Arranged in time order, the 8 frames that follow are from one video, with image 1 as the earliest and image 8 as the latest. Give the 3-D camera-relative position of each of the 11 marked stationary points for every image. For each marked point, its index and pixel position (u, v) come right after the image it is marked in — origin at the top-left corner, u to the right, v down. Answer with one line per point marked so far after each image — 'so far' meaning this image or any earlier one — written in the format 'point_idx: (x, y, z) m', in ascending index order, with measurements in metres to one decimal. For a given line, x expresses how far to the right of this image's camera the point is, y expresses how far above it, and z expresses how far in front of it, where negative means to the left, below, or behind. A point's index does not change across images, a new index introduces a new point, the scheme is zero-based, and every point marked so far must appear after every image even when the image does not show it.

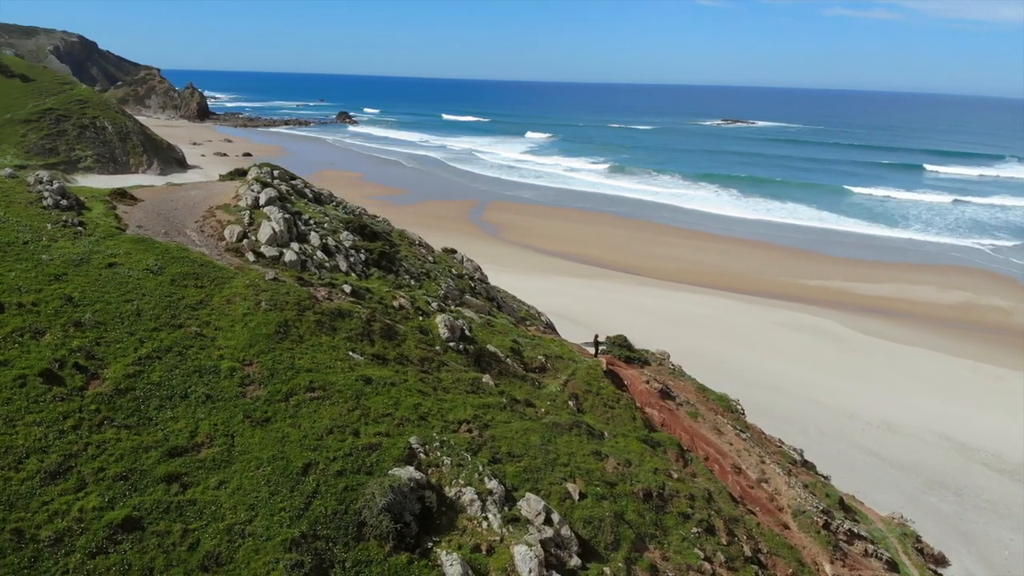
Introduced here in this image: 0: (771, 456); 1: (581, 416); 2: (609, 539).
0: (+5.0, -3.3, +11.5) m
1: (+1.1, -2.1, +9.6) m
2: (+1.2, -3.0, +7.1) m
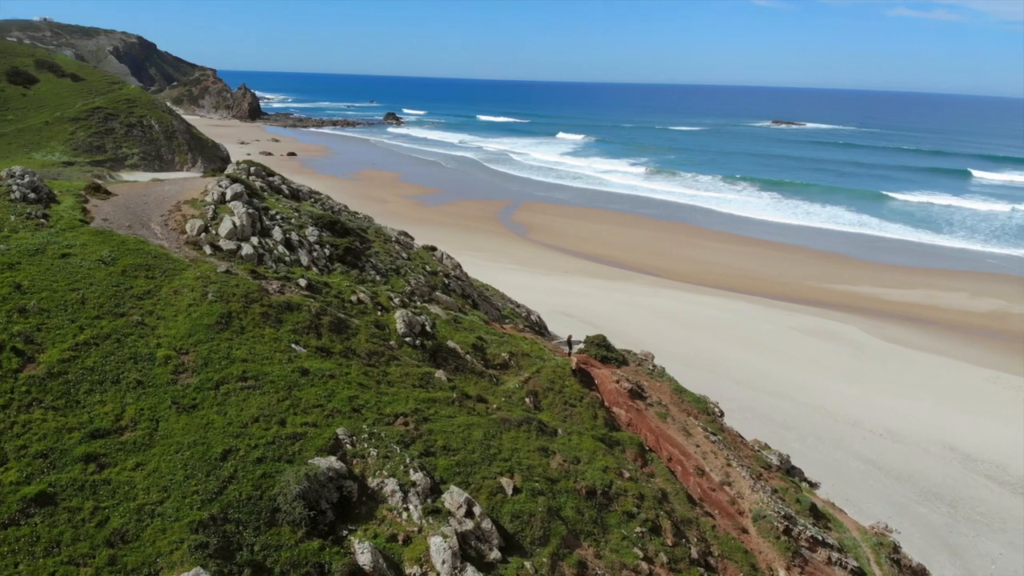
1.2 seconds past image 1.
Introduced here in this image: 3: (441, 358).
0: (+4.3, -3.3, +11.4) m
1: (+0.4, -2.0, +9.6) m
2: (+0.3, -3.0, +7.1) m
3: (-1.2, -1.1, +9.5) m
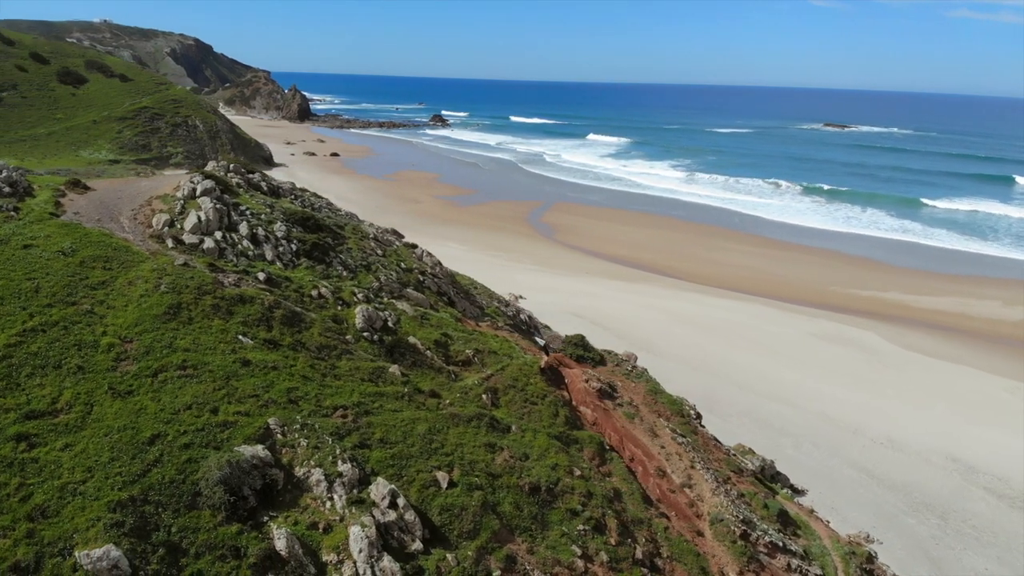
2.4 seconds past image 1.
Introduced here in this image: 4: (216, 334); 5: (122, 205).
0: (+3.7, -3.3, +11.2) m
1: (-0.3, -2.0, +9.6) m
2: (-0.5, -2.9, +7.2) m
3: (-1.9, -1.1, +9.7) m
4: (-3.9, -0.6, +7.9) m
5: (-6.5, +1.4, +9.9) m
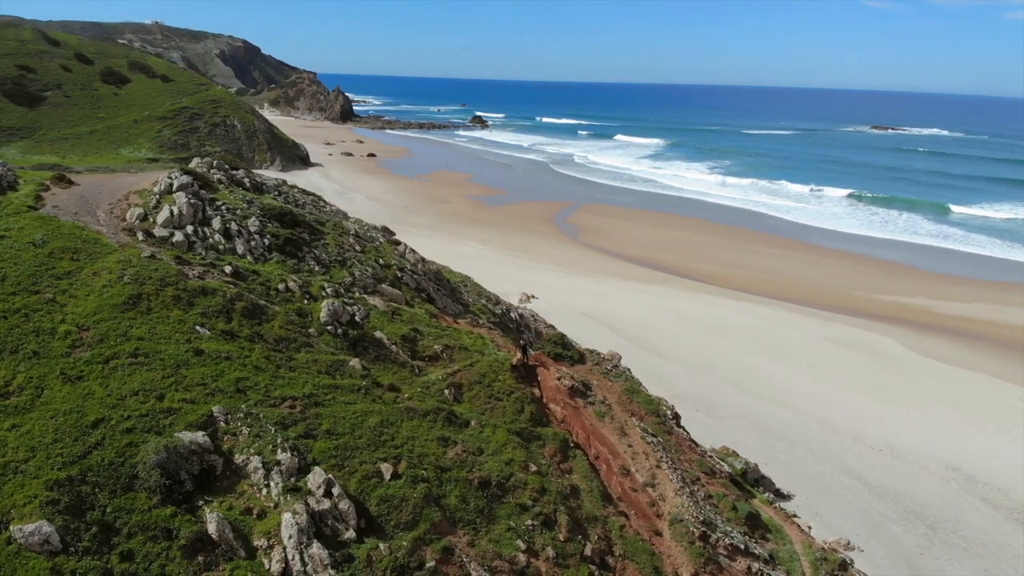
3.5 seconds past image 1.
0: (+3.1, -3.3, +11.1) m
1: (-1.0, -1.9, +9.7) m
2: (-1.3, -2.8, +7.3) m
3: (-2.5, -1.0, +9.8) m
4: (-4.6, -0.5, +8.1) m
5: (-7.1, +1.5, +10.3) m
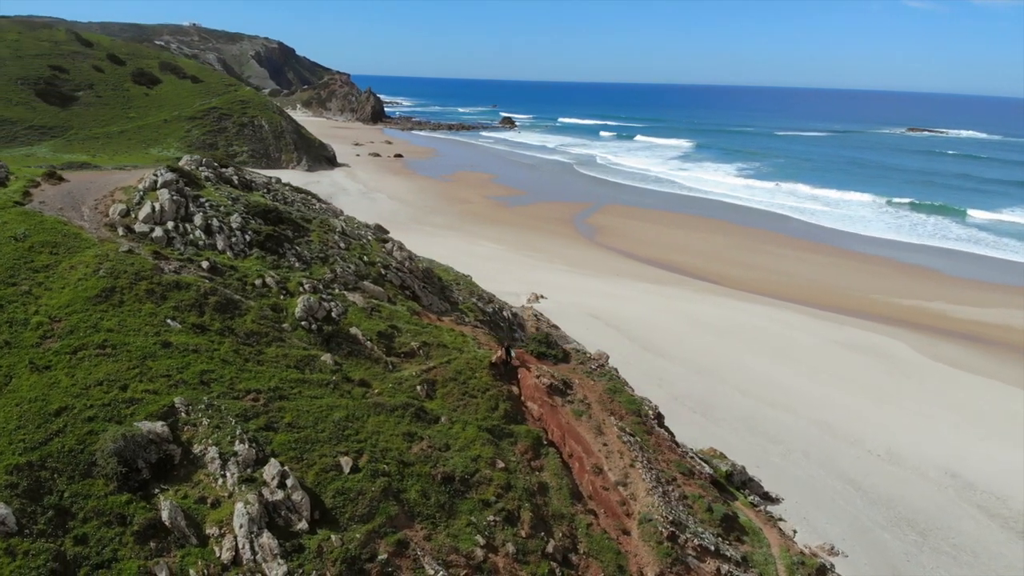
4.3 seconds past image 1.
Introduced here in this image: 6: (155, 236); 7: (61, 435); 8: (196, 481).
0: (+2.6, -3.3, +11.1) m
1: (-1.5, -1.9, +9.8) m
2: (-1.9, -2.8, +7.4) m
3: (-3.0, -0.9, +10.0) m
4: (-5.1, -0.4, +8.3) m
5: (-7.5, +1.6, +10.6) m
6: (-5.9, +0.9, +9.8) m
7: (-5.1, -1.7, +6.7) m
8: (-3.7, -2.2, +6.9) m
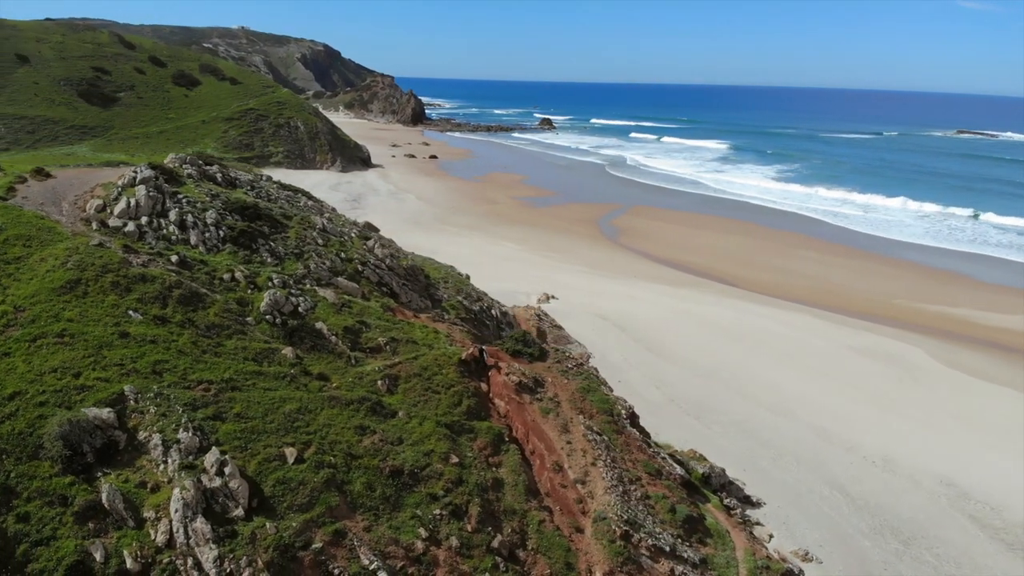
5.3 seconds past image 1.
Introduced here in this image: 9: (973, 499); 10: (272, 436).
0: (+1.9, -3.3, +11.1) m
1: (-2.2, -1.8, +10.0) m
2: (-2.7, -2.7, +7.6) m
3: (-3.7, -0.8, +10.2) m
4: (-5.9, -0.3, +8.7) m
5: (-8.1, +1.8, +11.0) m
6: (-6.5, +1.0, +10.1) m
7: (-5.9, -1.5, +7.0) m
8: (-4.5, -2.1, +7.2) m
9: (+12.5, -5.7, +16.2) m
10: (-3.3, -2.0, +8.1) m
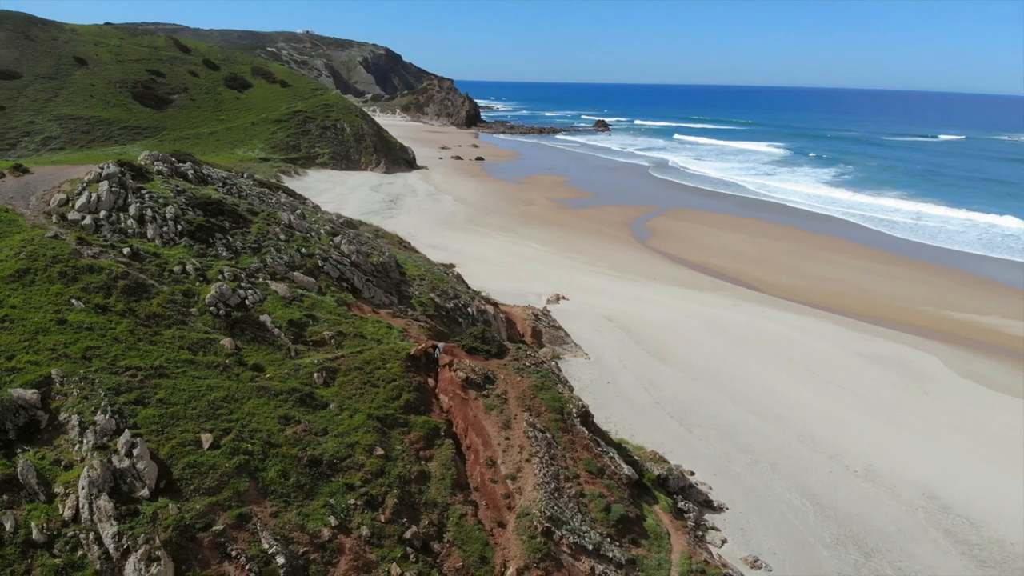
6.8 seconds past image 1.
0: (+0.8, -3.3, +11.2) m
1: (-3.4, -1.7, +10.3) m
2: (-4.0, -2.6, +7.9) m
3: (-4.8, -0.7, +10.6) m
4: (-7.1, -0.1, +9.2) m
5: (-9.2, +2.0, +11.6) m
6: (-7.6, +1.1, +10.7) m
7: (-7.3, -1.4, +7.6) m
8: (-5.8, -2.0, +7.6) m
9: (+11.6, -5.9, +15.6) m
10: (-4.6, -1.9, +8.5) m
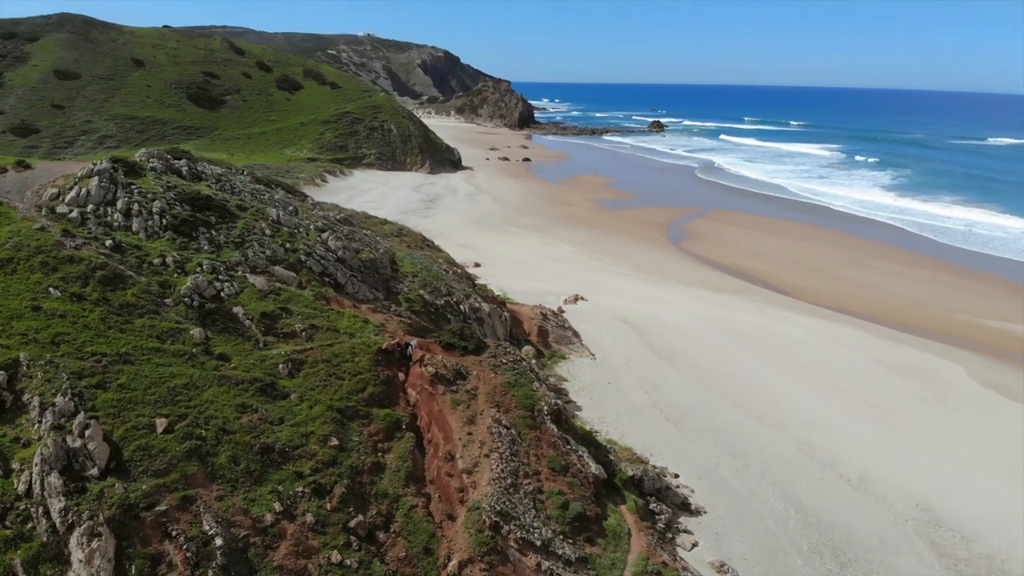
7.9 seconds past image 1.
0: (0.0, -3.2, +11.3) m
1: (-4.1, -1.6, +10.7) m
2: (-5.0, -2.5, +8.3) m
3: (-5.5, -0.6, +11.0) m
4: (-7.9, +0.1, +9.7) m
5: (-9.8, +2.2, +12.3) m
6: (-8.3, +1.3, +11.3) m
7: (-8.2, -1.2, +8.2) m
8: (-6.8, -1.8, +8.1) m
9: (+11.0, -6.1, +15.1) m
10: (-5.4, -1.8, +8.9) m
